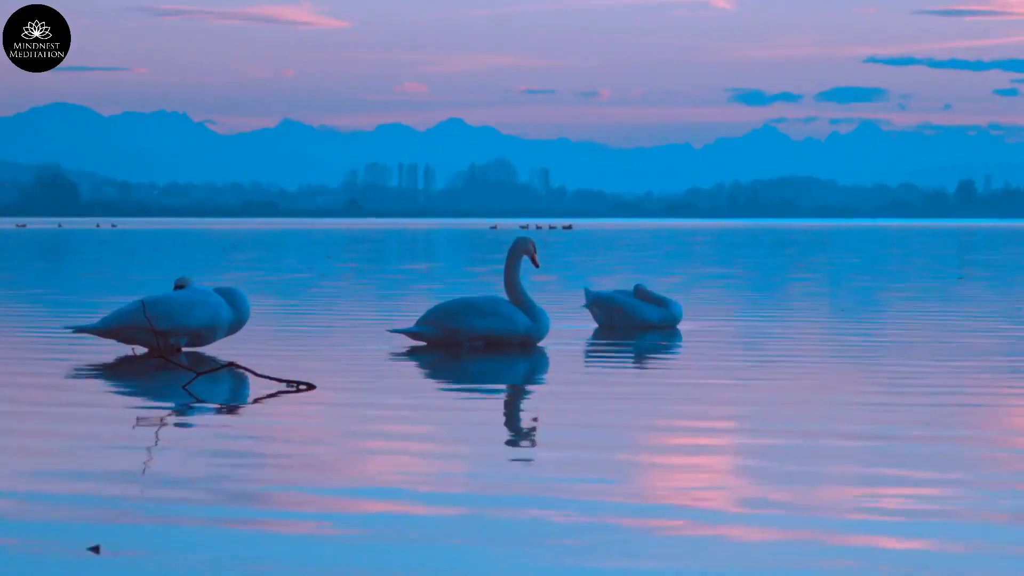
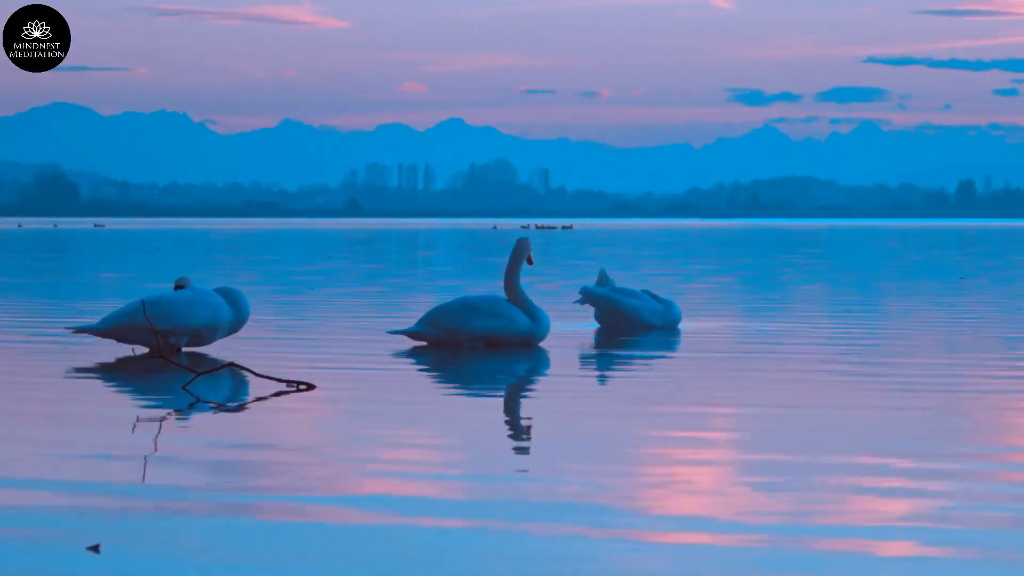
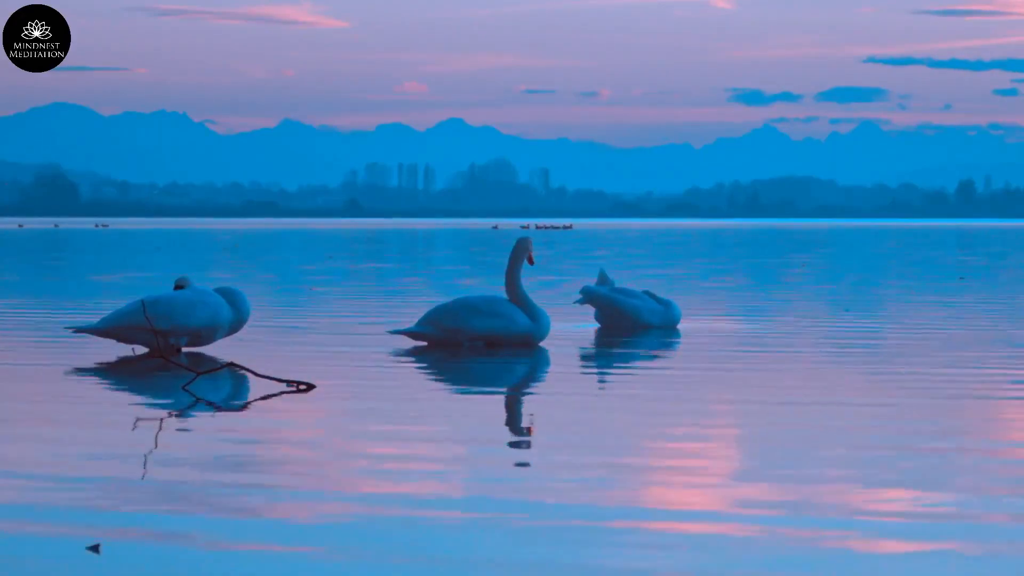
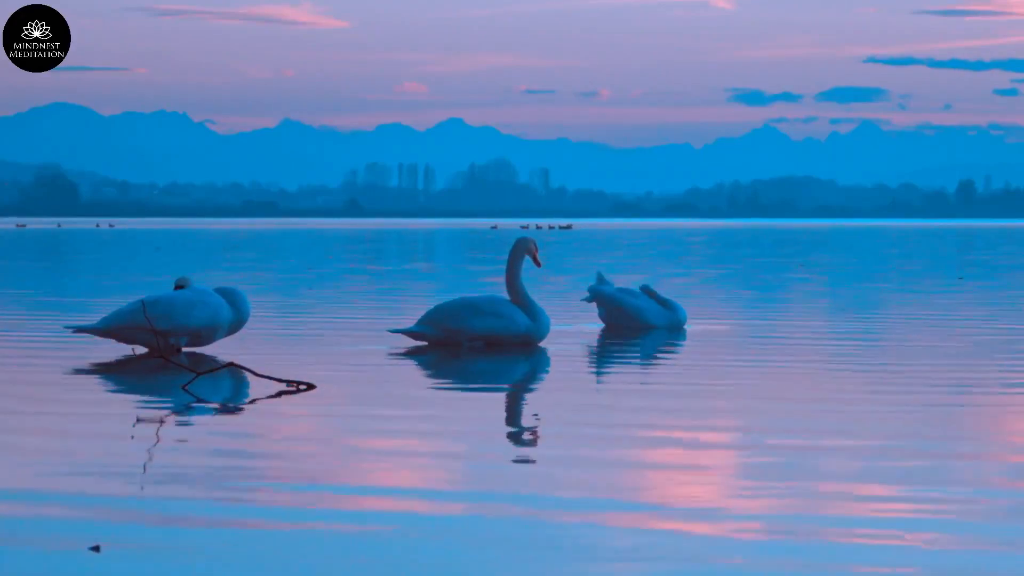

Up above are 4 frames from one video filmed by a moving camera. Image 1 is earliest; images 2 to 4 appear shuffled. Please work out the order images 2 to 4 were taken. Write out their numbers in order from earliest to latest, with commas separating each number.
4, 3, 2
